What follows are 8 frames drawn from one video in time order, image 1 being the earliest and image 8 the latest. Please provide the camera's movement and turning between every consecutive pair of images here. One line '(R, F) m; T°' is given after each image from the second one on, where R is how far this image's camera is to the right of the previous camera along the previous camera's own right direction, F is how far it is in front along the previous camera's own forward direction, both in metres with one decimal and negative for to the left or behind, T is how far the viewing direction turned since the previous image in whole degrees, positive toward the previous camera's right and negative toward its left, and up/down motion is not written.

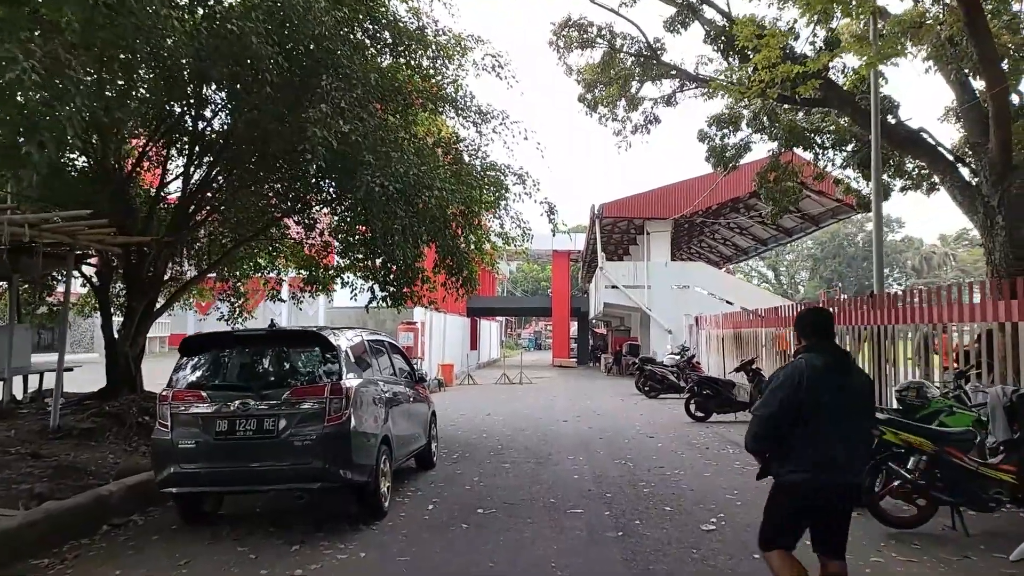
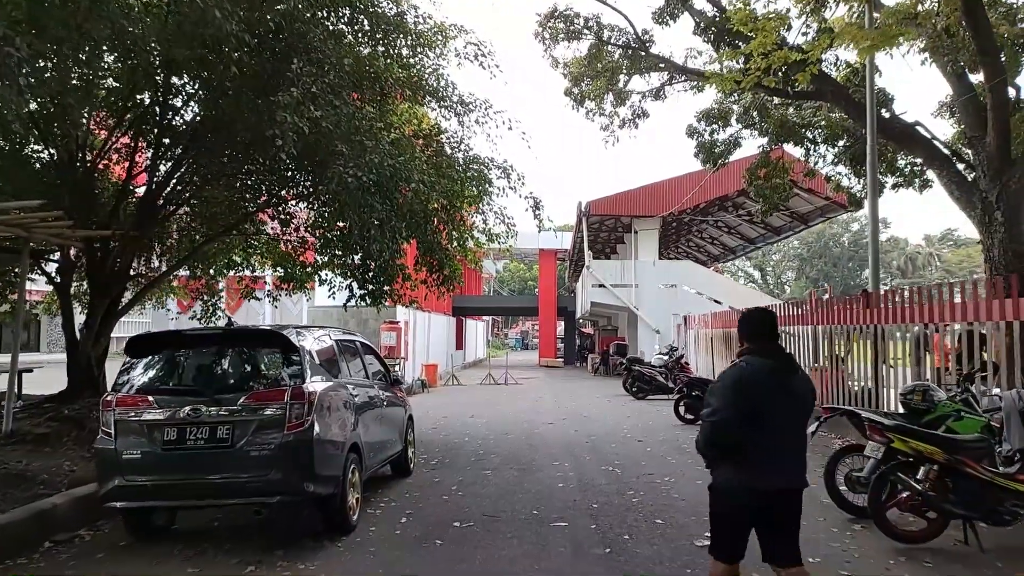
(0.0, +0.3) m; +1°
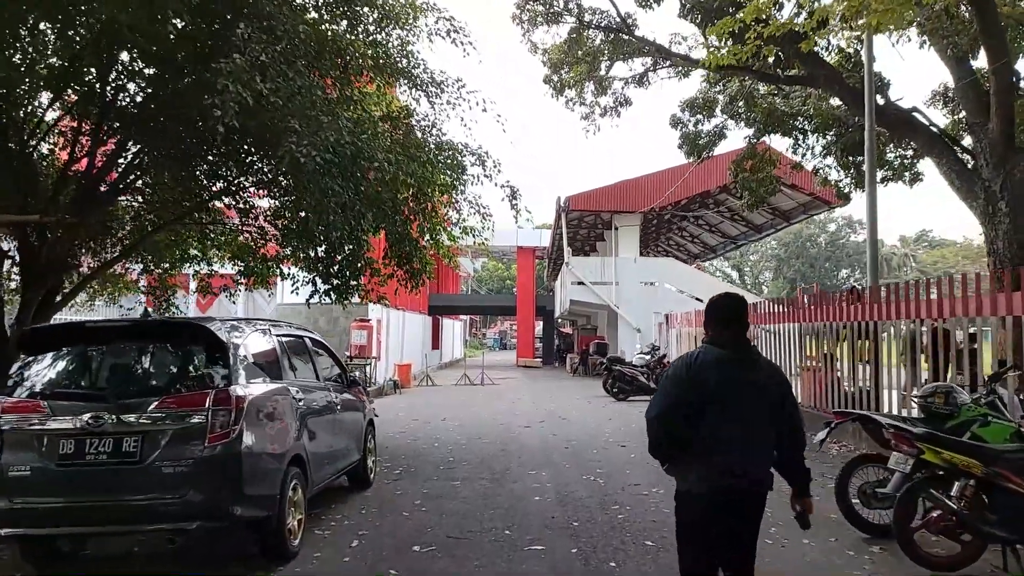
(0.0, +0.6) m; +2°
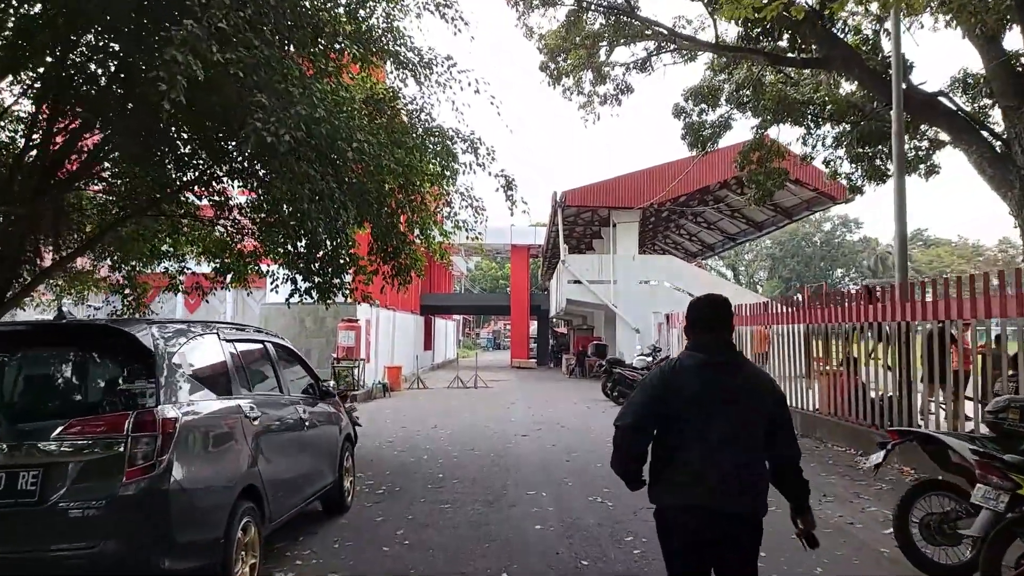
(0.0, +0.7) m; 0°
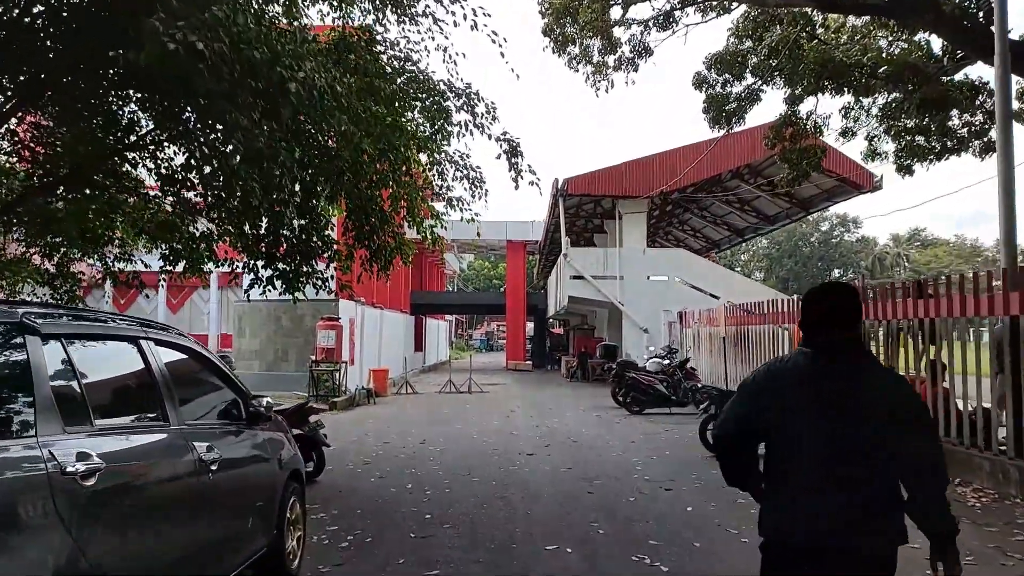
(-0.1, +1.5) m; +1°
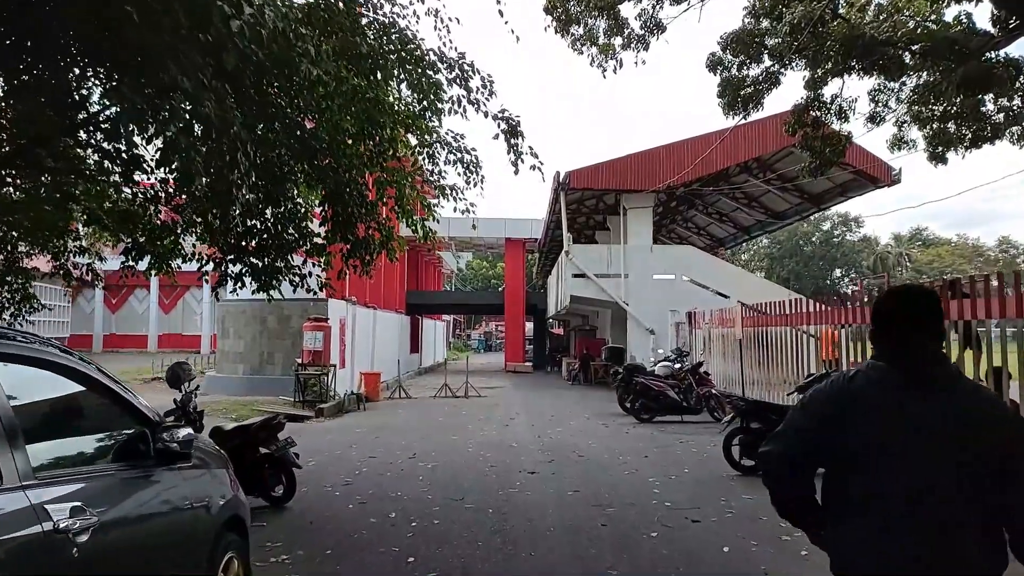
(0.0, +0.8) m; 0°
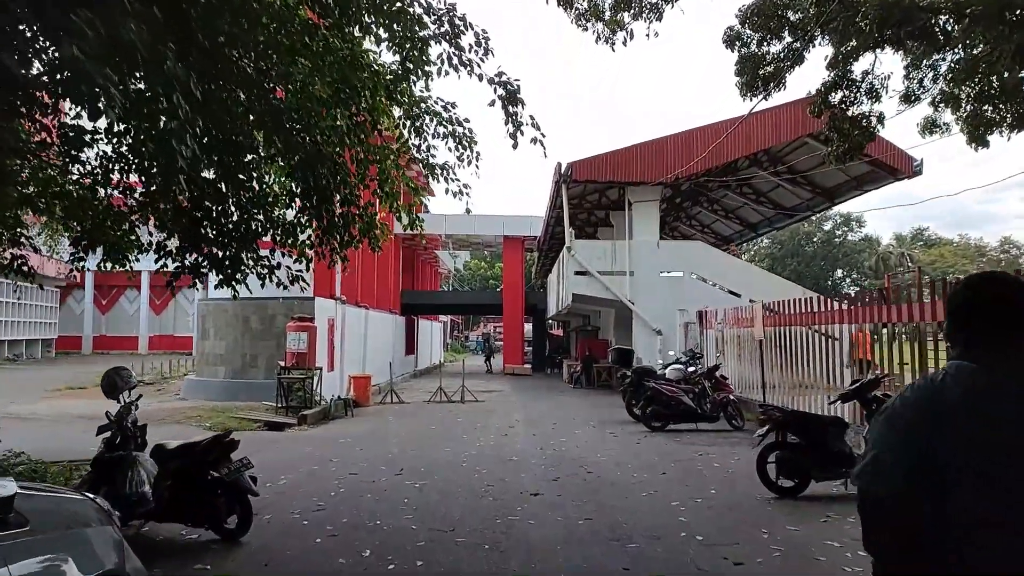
(0.0, +0.9) m; 0°
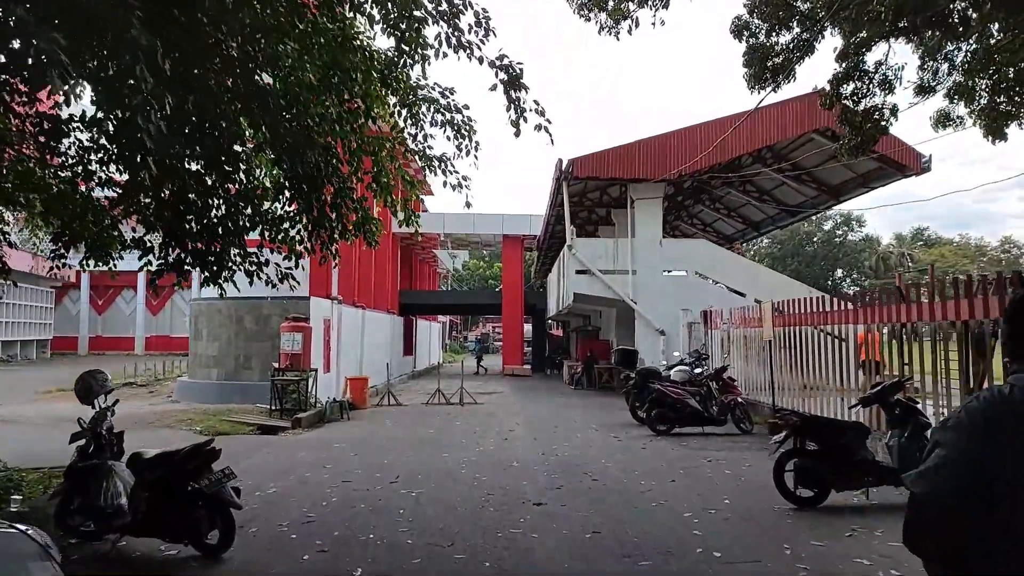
(0.0, +0.3) m; 0°
